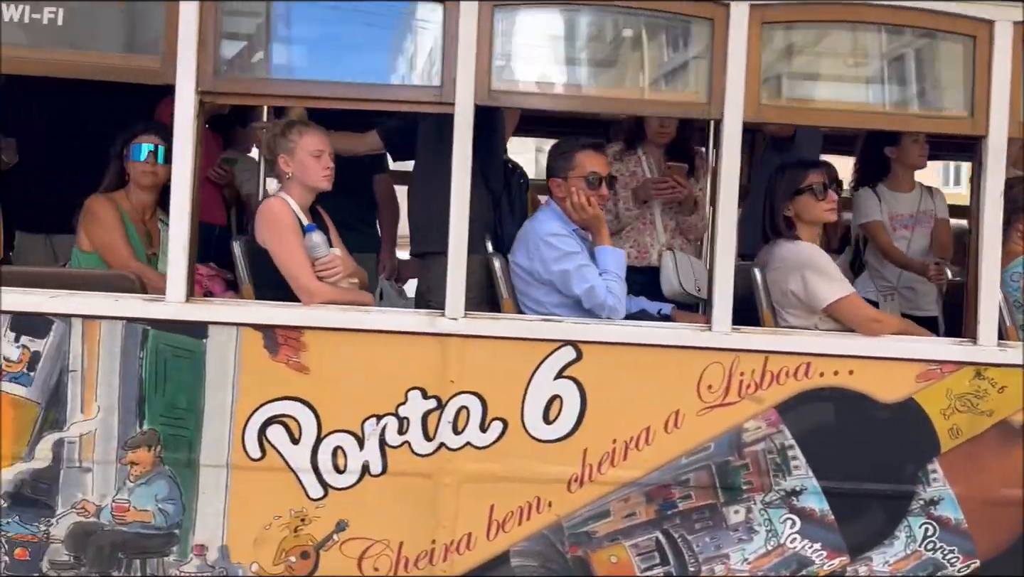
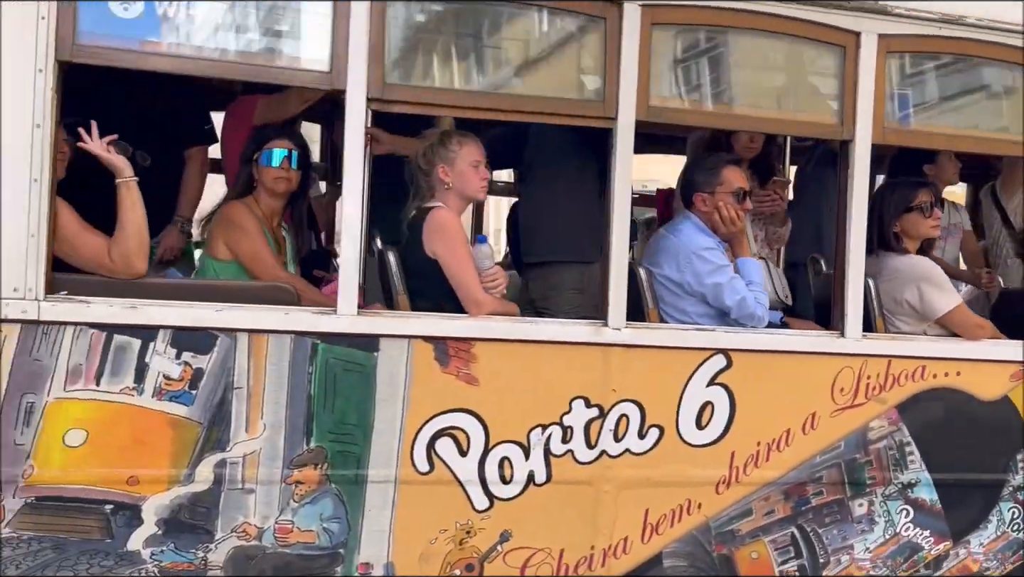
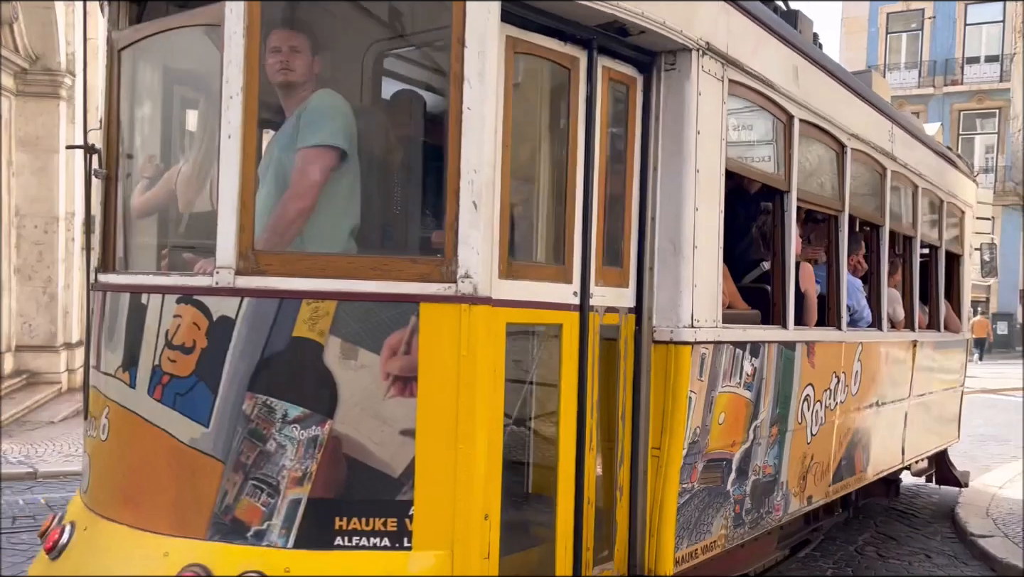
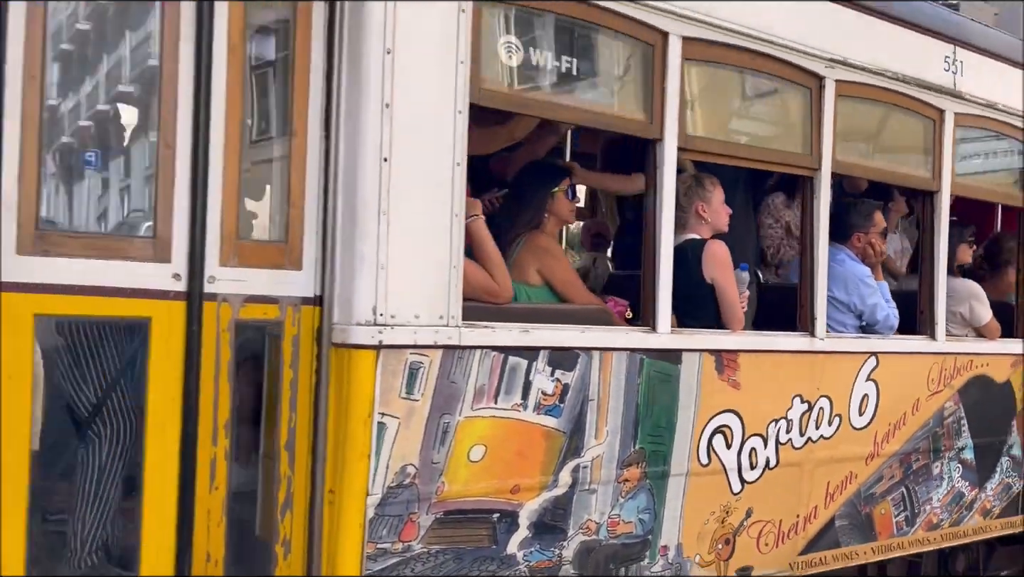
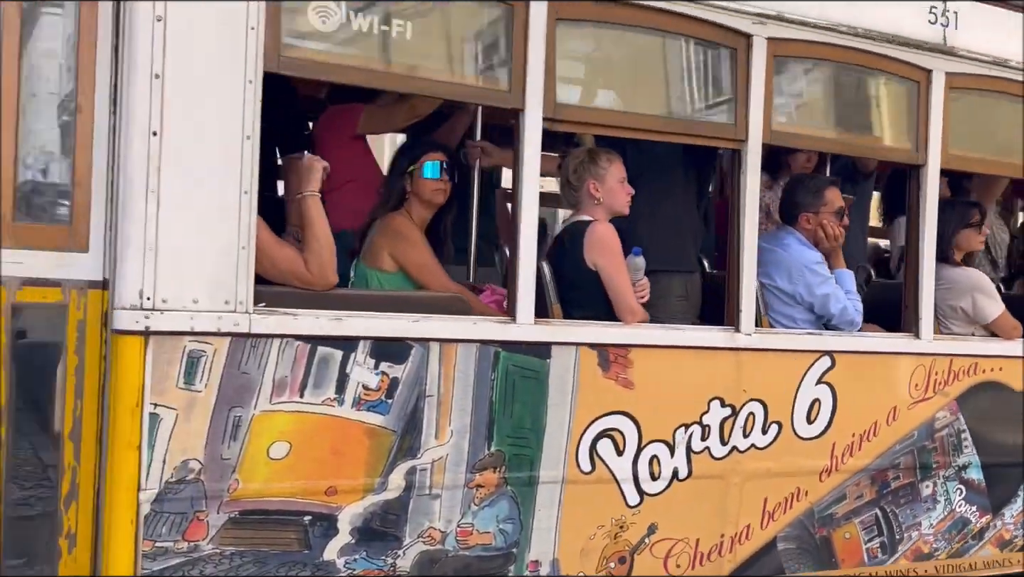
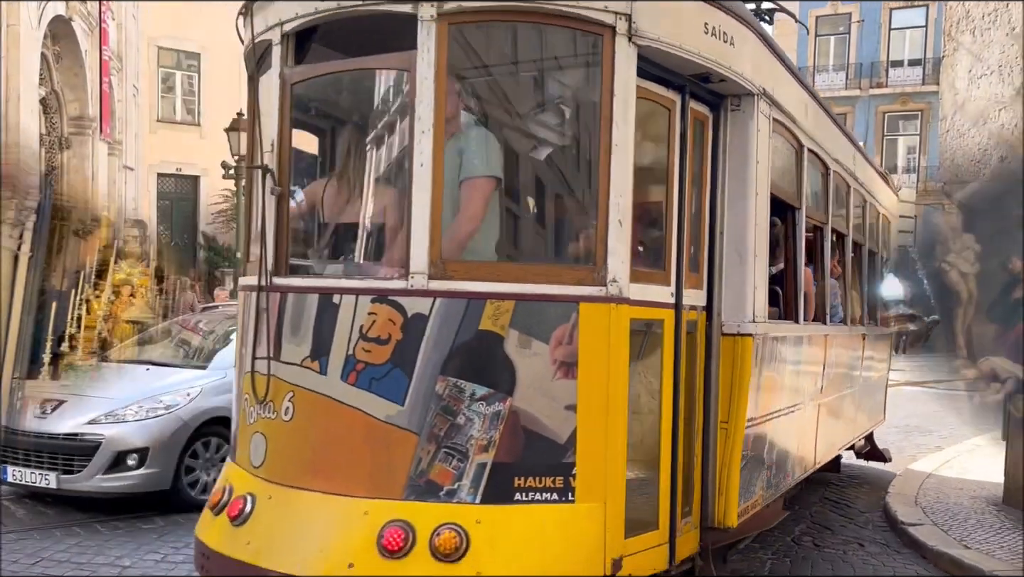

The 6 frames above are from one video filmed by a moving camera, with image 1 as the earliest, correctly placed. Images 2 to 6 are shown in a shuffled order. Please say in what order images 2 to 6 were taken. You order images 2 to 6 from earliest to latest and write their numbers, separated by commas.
2, 5, 4, 3, 6
